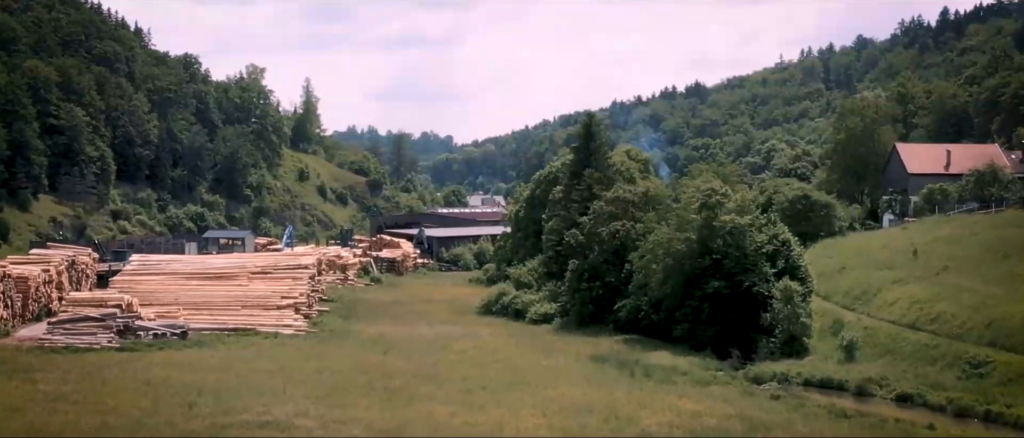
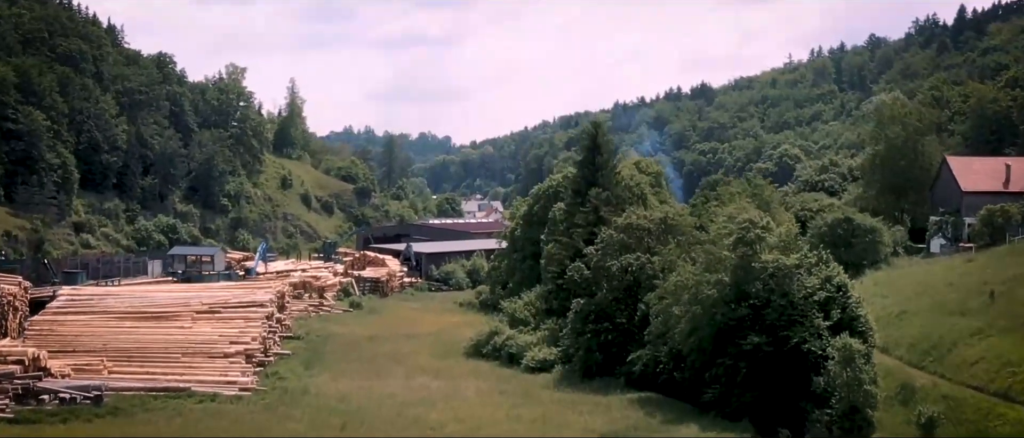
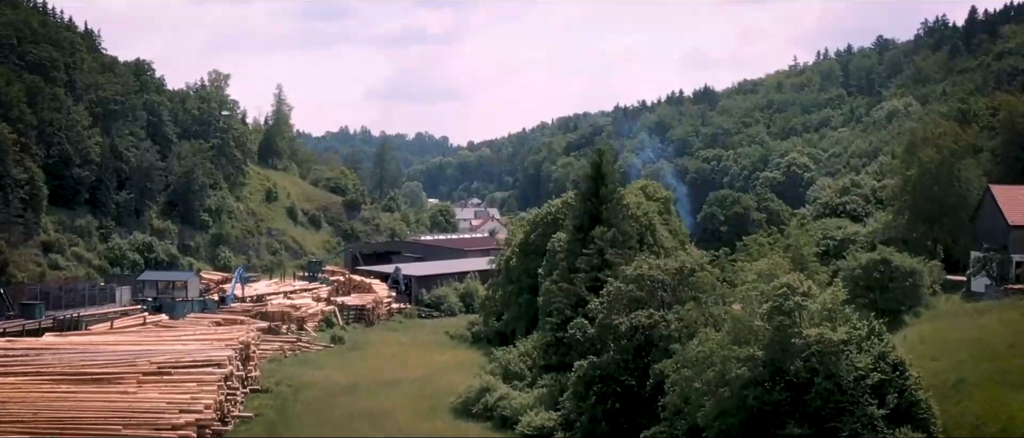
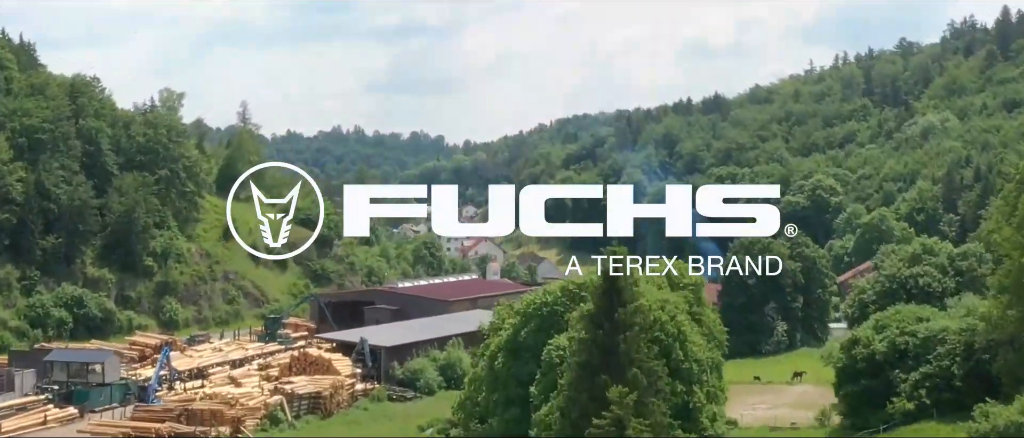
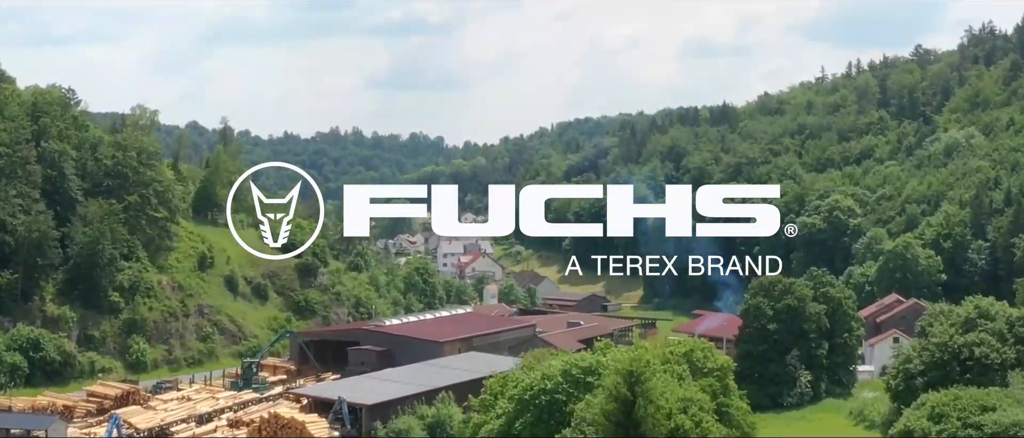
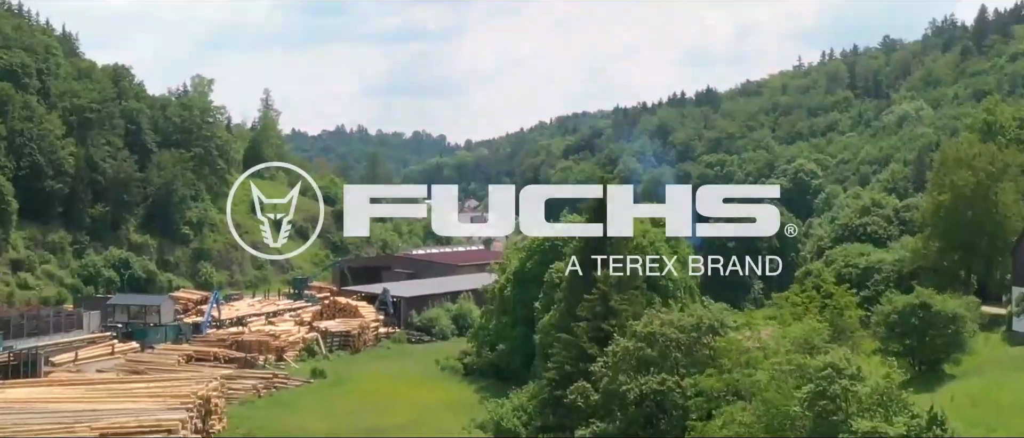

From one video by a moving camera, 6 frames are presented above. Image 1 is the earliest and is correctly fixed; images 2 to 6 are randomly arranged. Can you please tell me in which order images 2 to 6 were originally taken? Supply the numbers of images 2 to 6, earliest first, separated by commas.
2, 3, 6, 4, 5
